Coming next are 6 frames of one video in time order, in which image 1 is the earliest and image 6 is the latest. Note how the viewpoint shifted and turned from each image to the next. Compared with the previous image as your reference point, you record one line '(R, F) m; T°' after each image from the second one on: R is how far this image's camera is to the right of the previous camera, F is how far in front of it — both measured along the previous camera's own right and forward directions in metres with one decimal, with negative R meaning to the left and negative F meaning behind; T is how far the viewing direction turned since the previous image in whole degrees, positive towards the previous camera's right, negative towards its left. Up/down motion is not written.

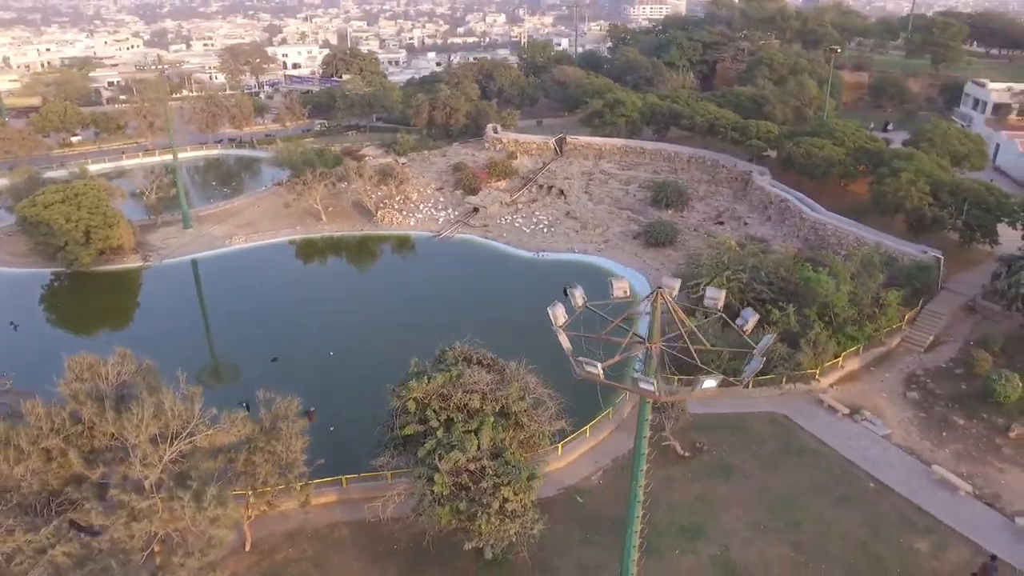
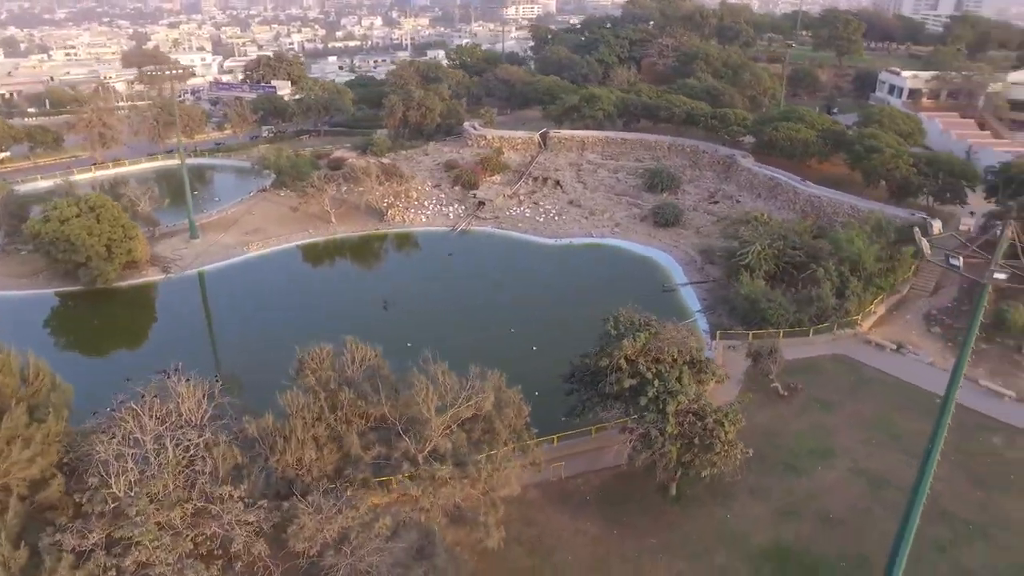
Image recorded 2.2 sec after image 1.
(-7.6, -1.2) m; +10°
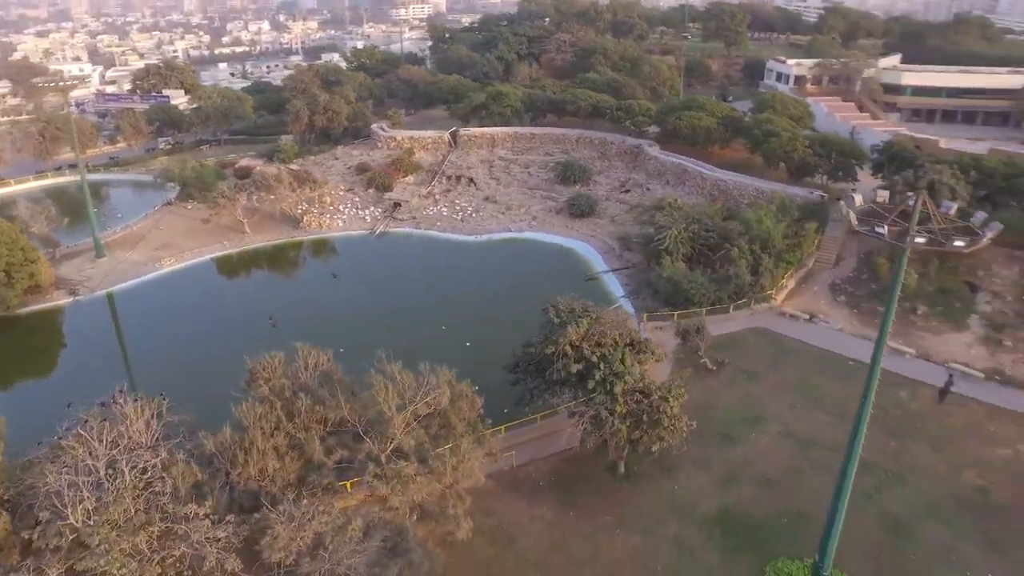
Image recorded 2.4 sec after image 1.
(-0.9, -0.3) m; +7°
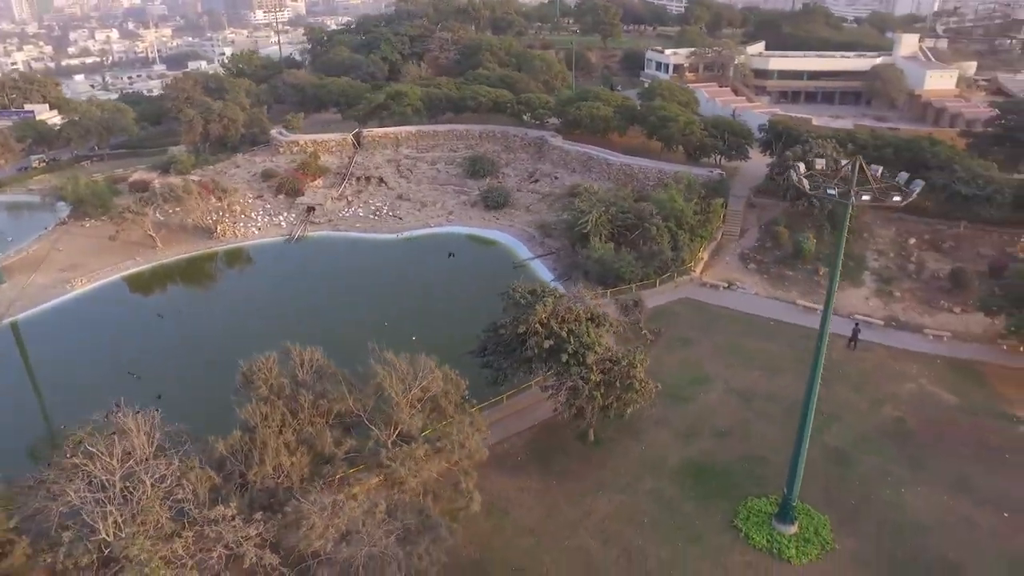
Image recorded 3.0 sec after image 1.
(-2.4, -0.8) m; +9°
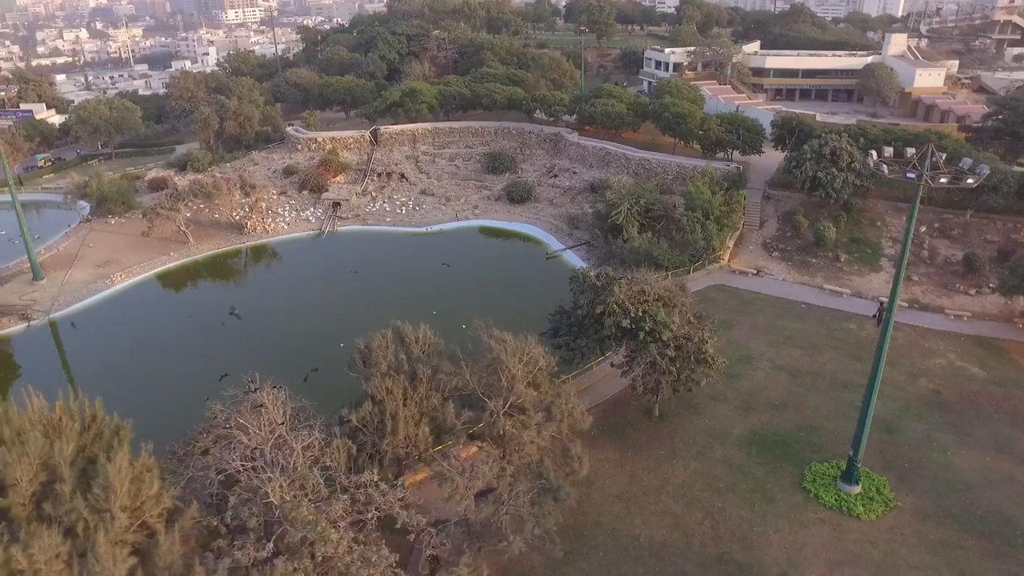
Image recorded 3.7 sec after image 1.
(-3.0, -1.1) m; +3°
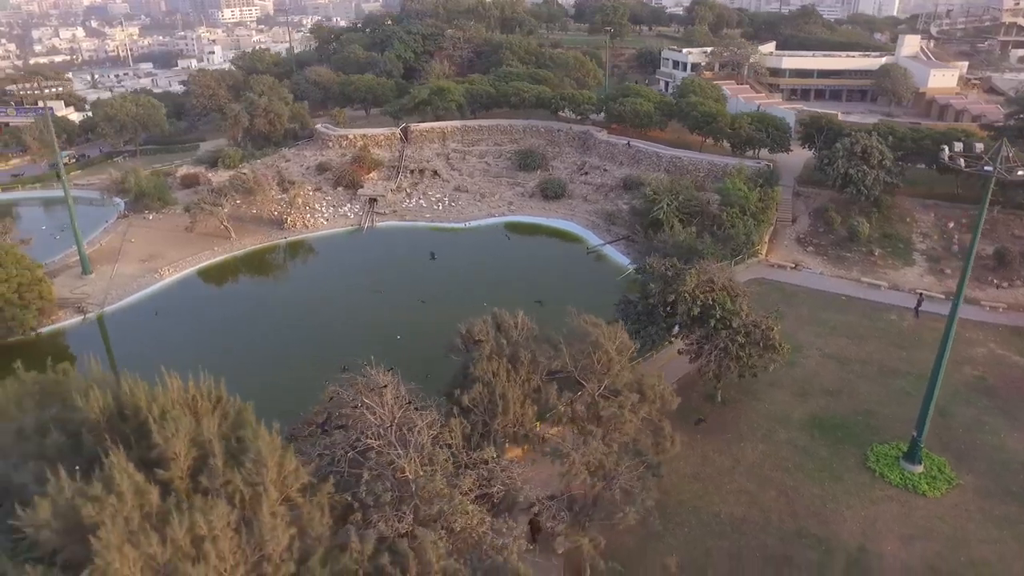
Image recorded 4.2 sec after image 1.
(-2.5, -0.8) m; +1°
